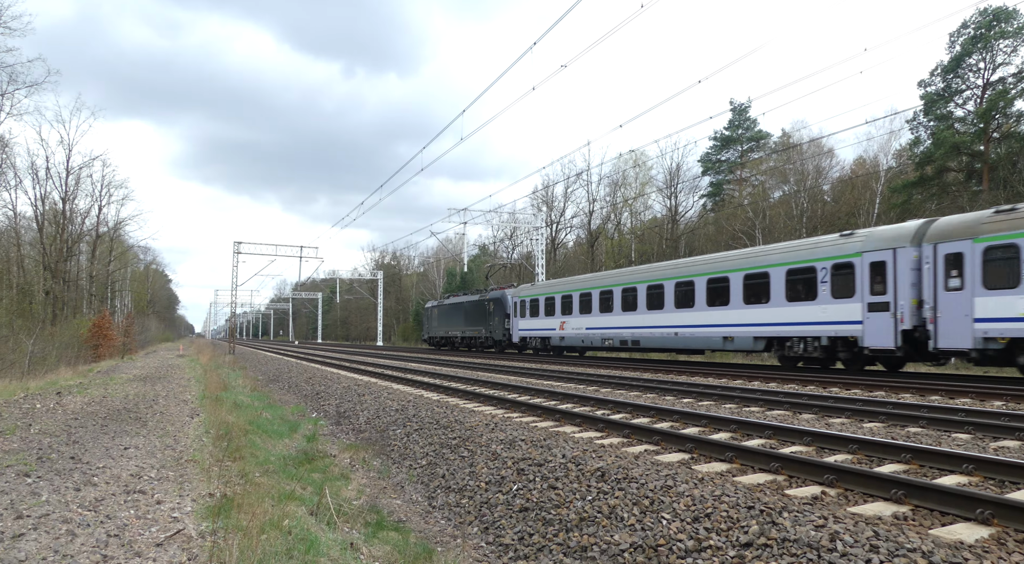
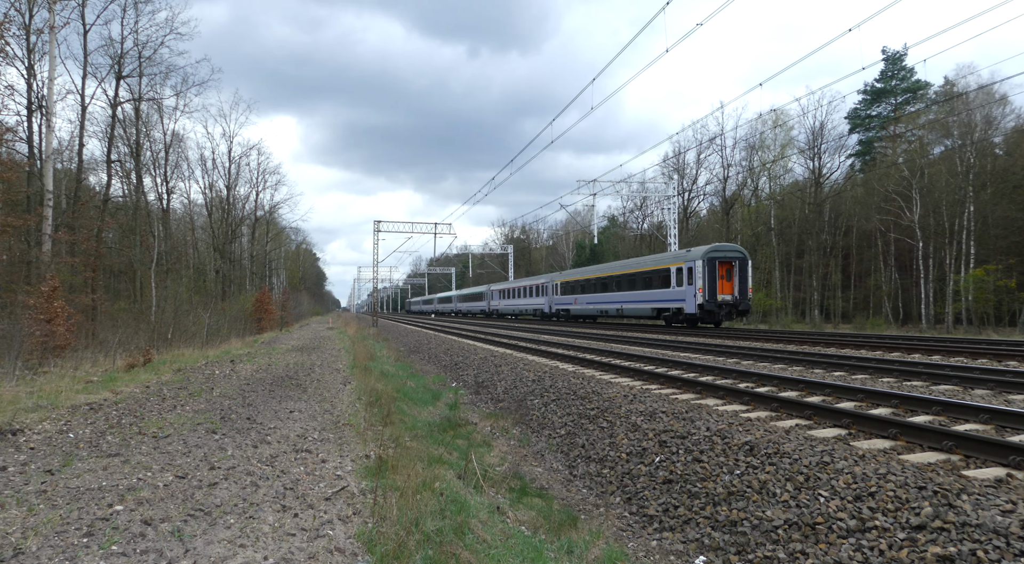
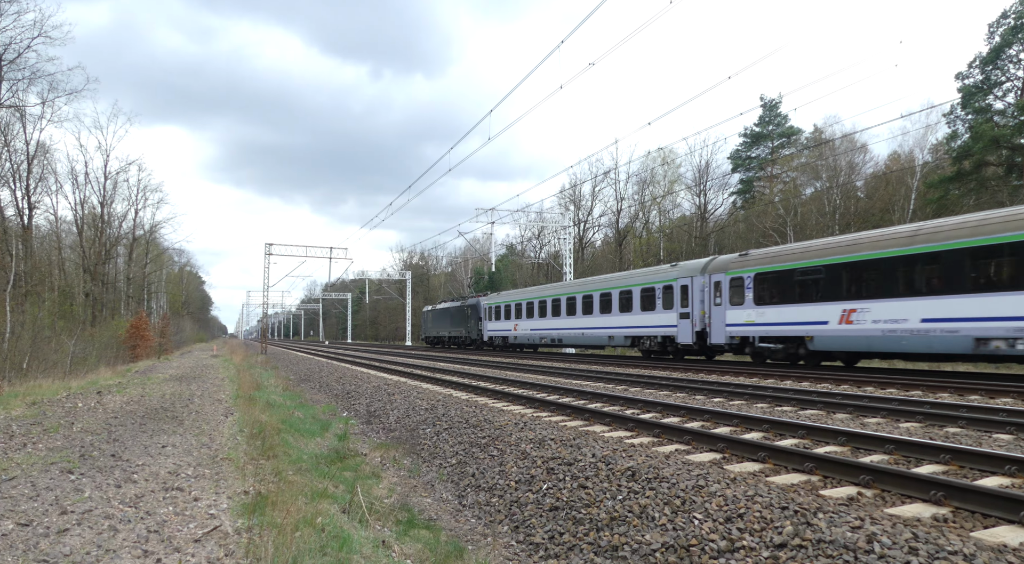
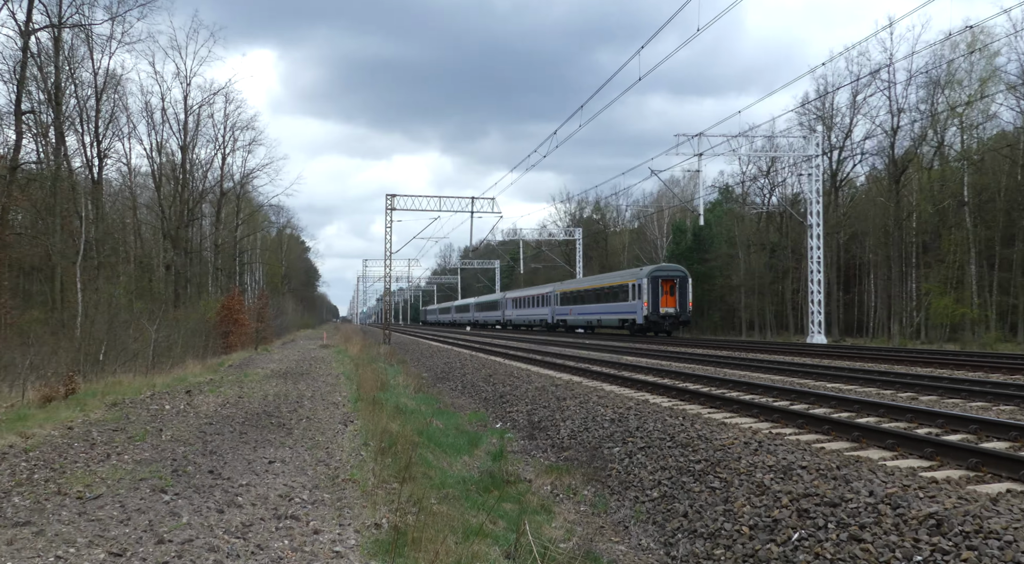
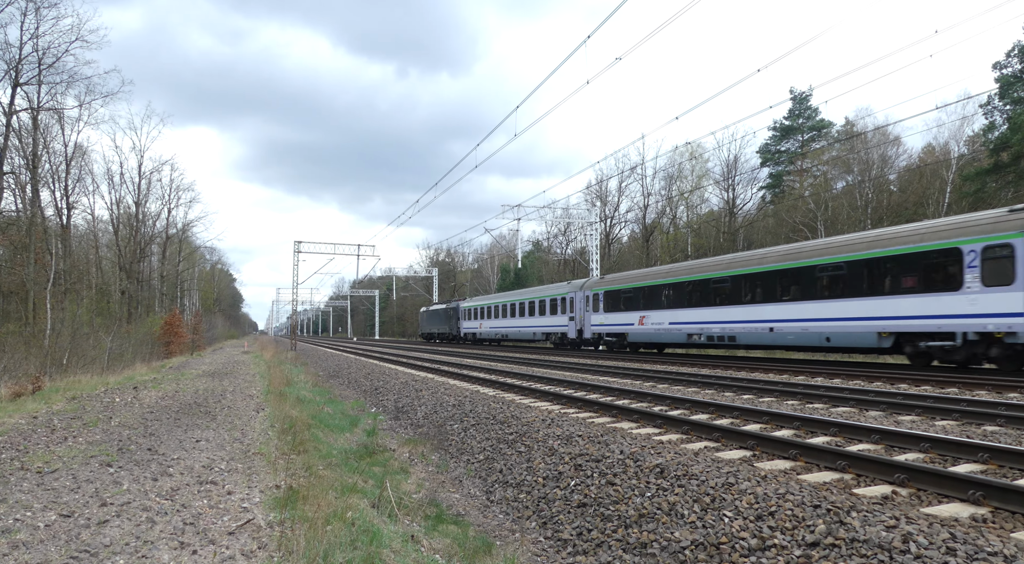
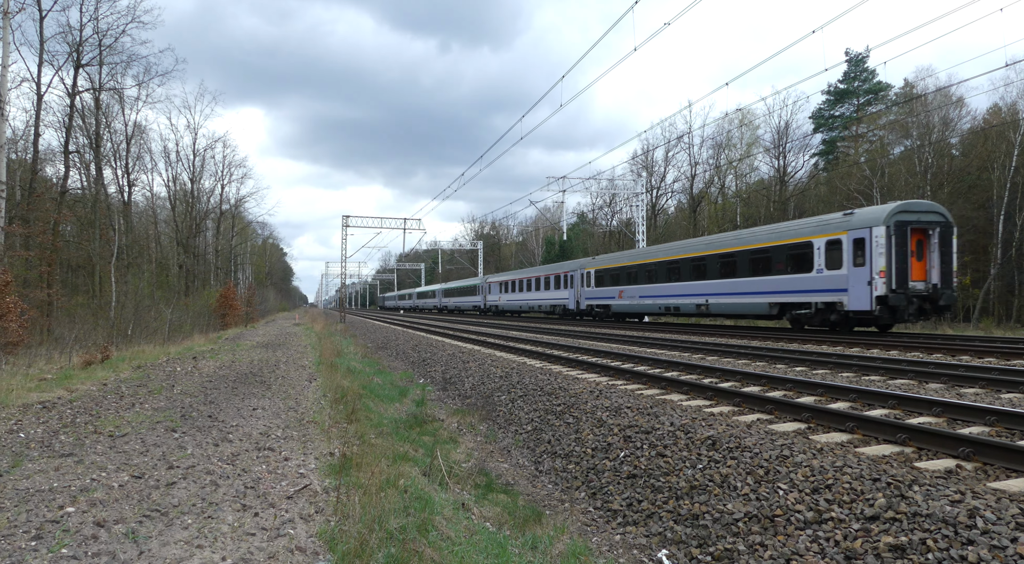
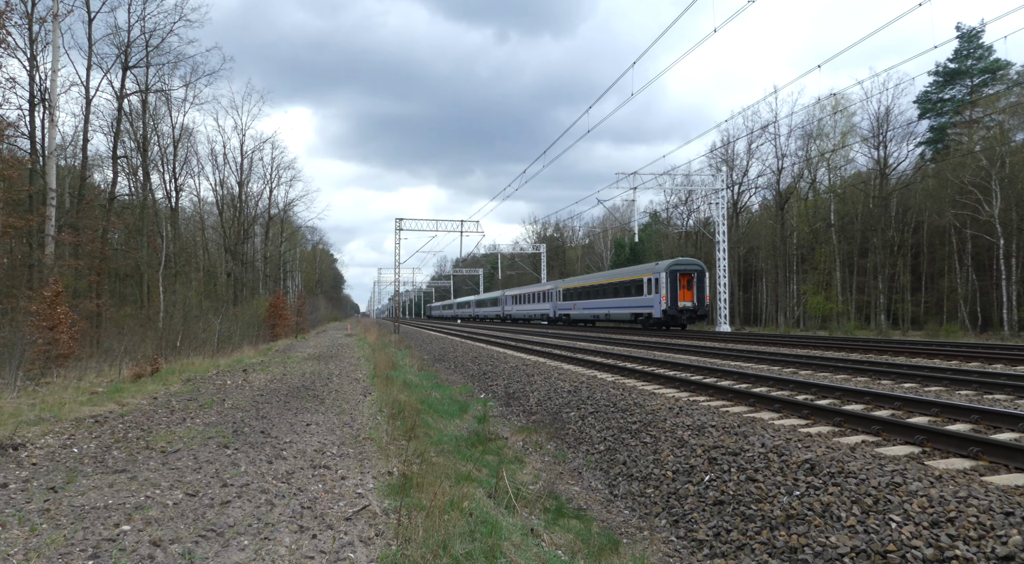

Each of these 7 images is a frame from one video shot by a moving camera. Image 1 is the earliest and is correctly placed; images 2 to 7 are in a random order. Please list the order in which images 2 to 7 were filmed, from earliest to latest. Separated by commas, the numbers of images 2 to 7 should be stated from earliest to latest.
3, 5, 6, 2, 7, 4
